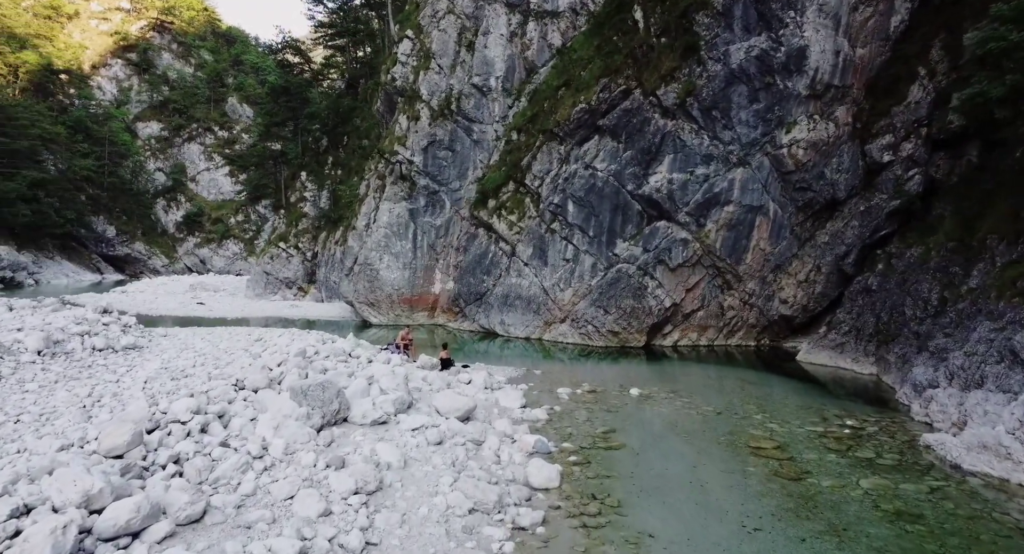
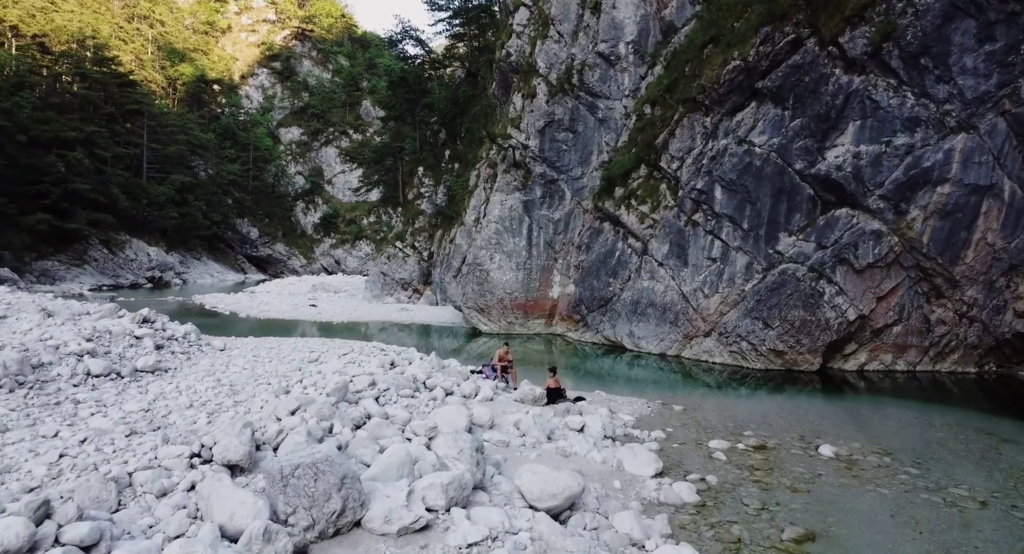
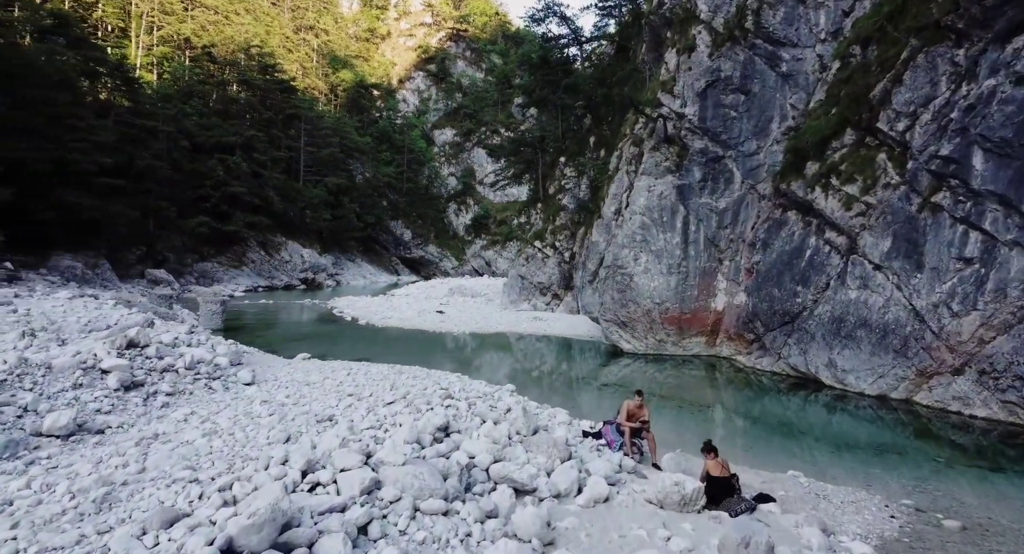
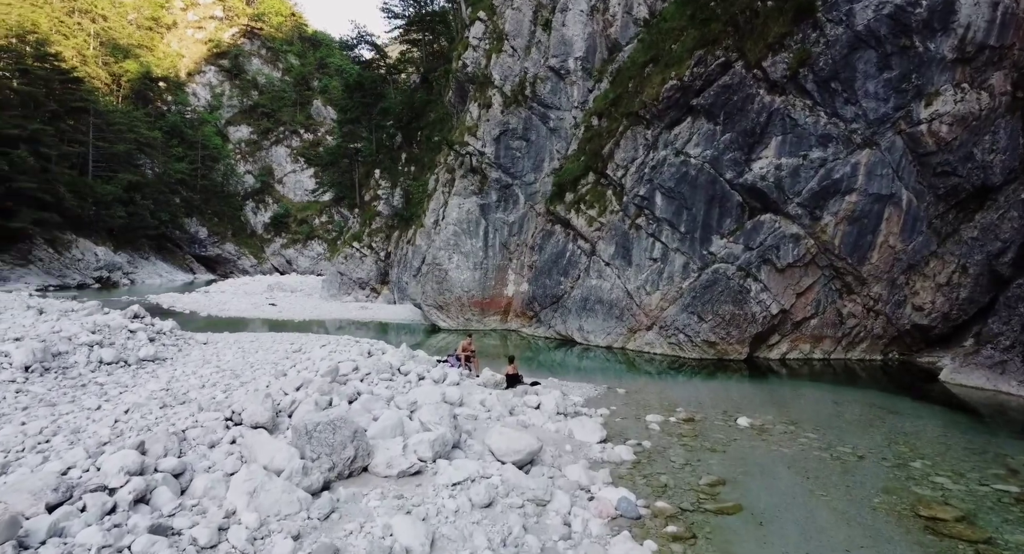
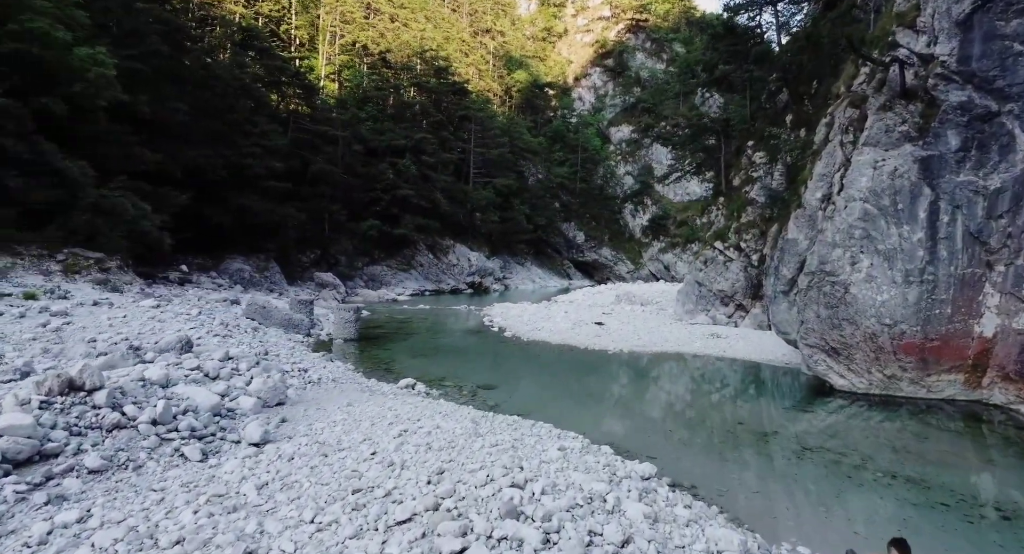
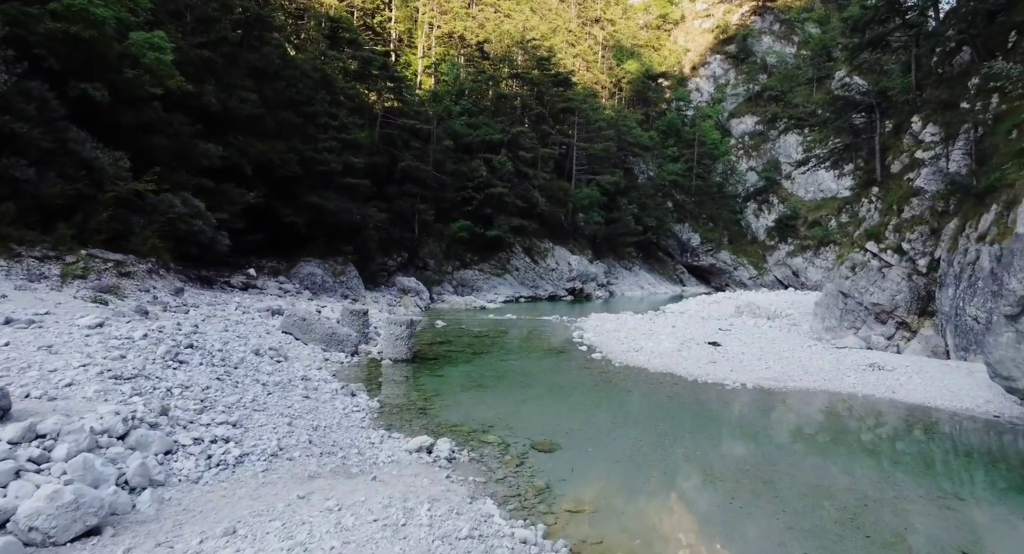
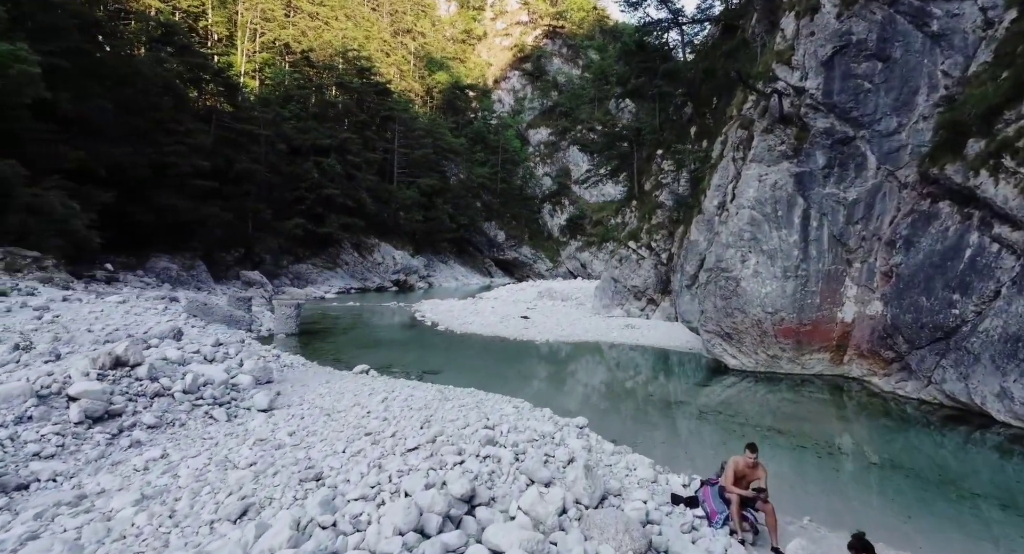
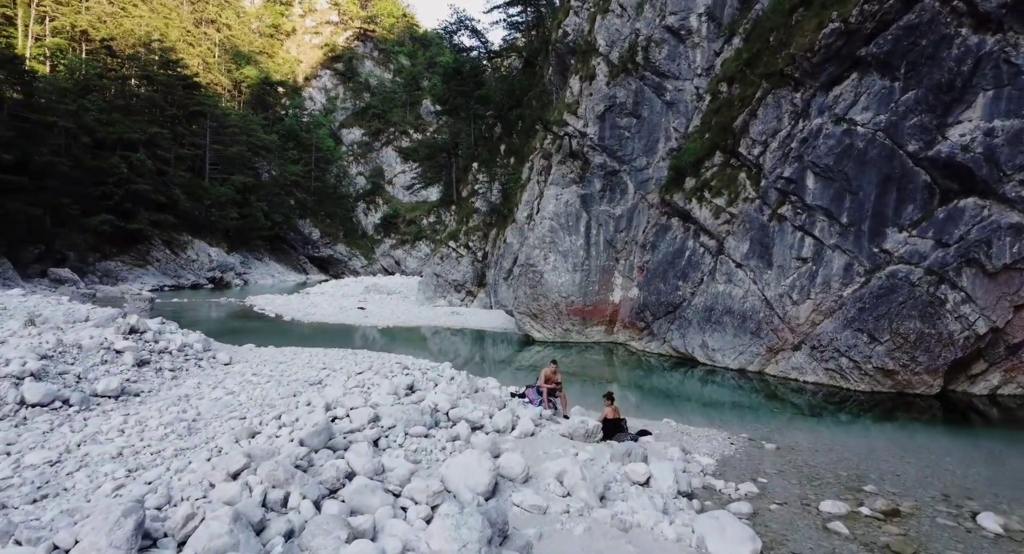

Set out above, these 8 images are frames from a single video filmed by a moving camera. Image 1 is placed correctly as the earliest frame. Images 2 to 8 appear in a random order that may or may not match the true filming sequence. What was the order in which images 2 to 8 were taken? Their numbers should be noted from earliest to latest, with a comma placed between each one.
4, 2, 8, 3, 7, 5, 6
